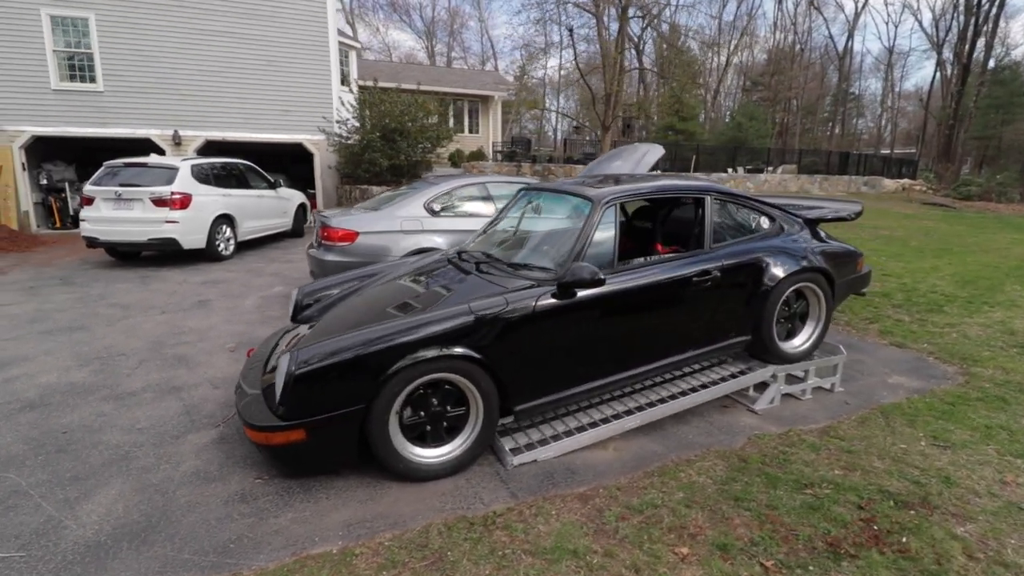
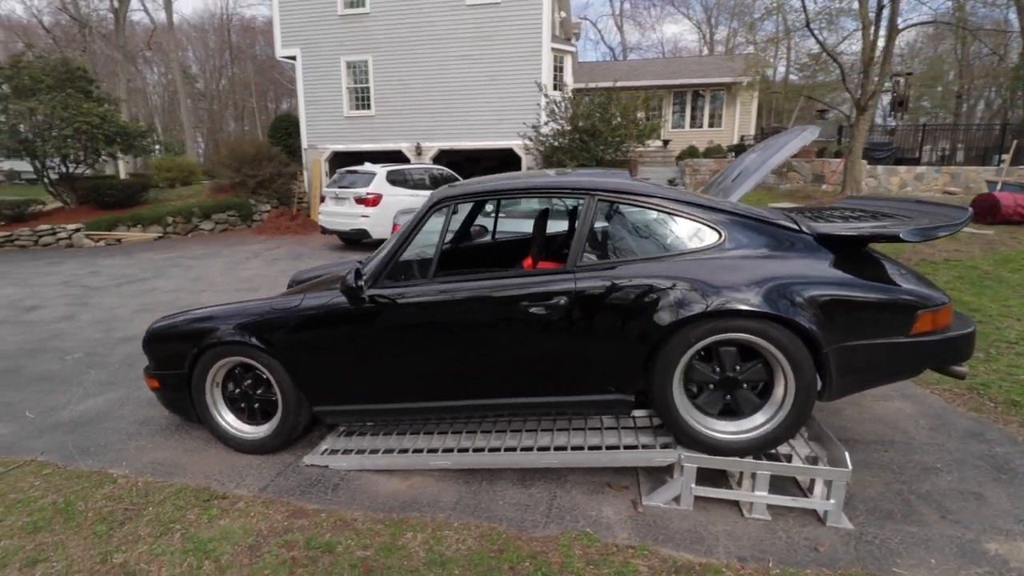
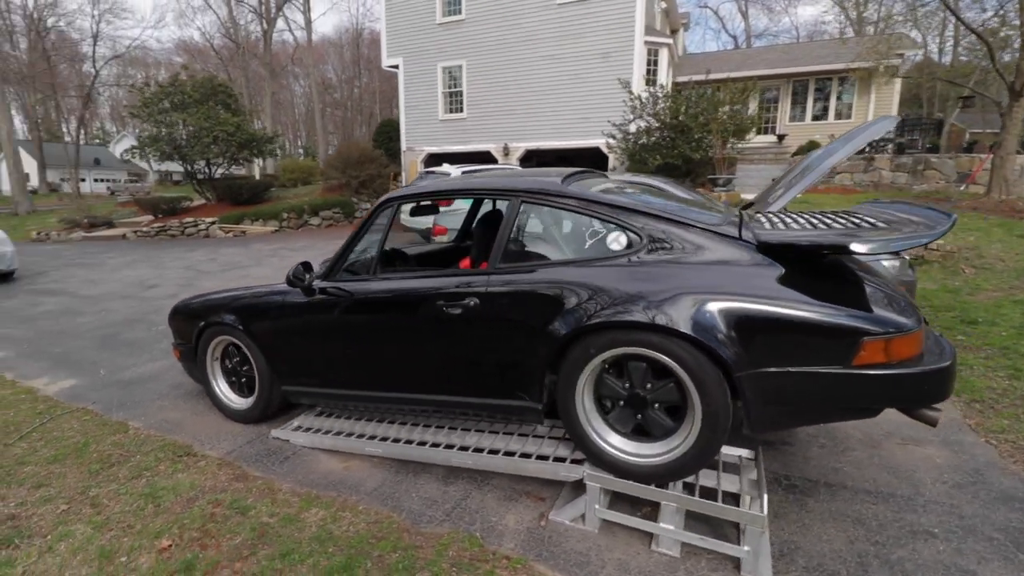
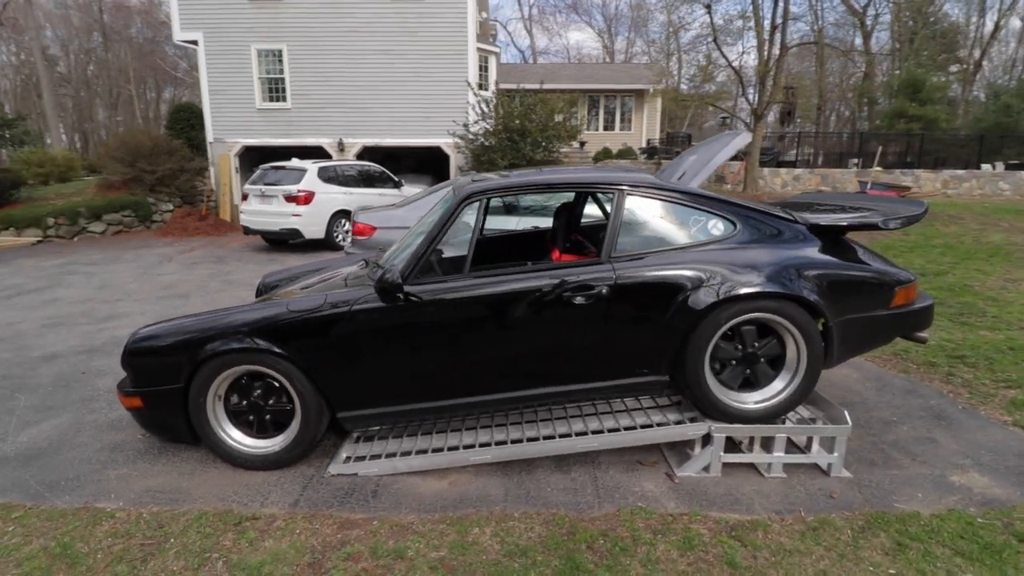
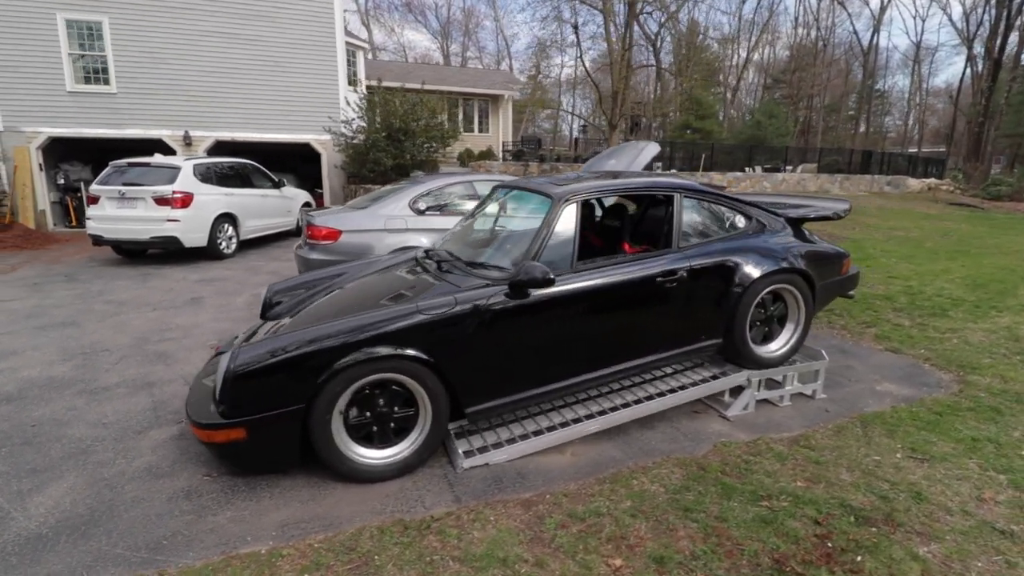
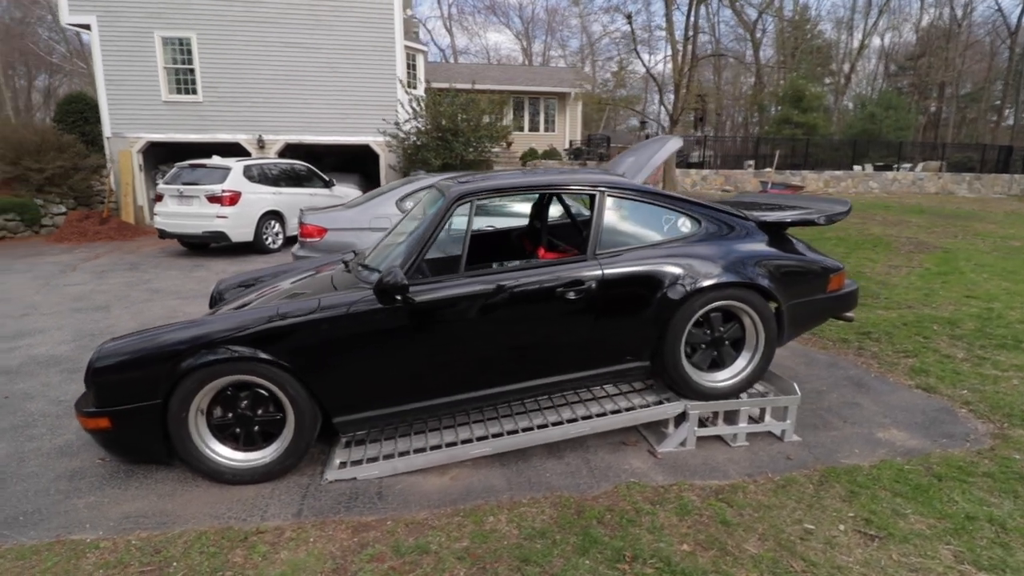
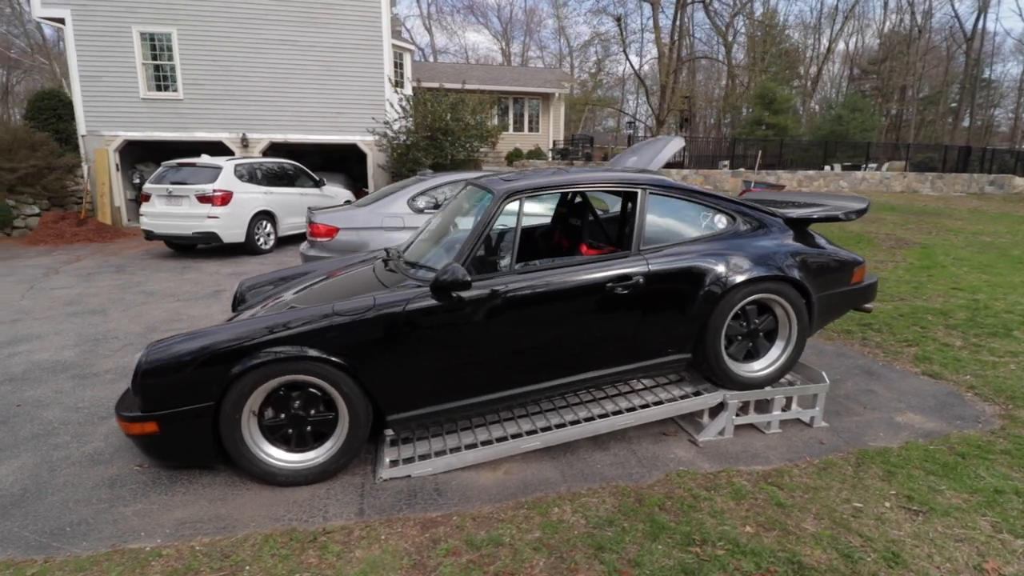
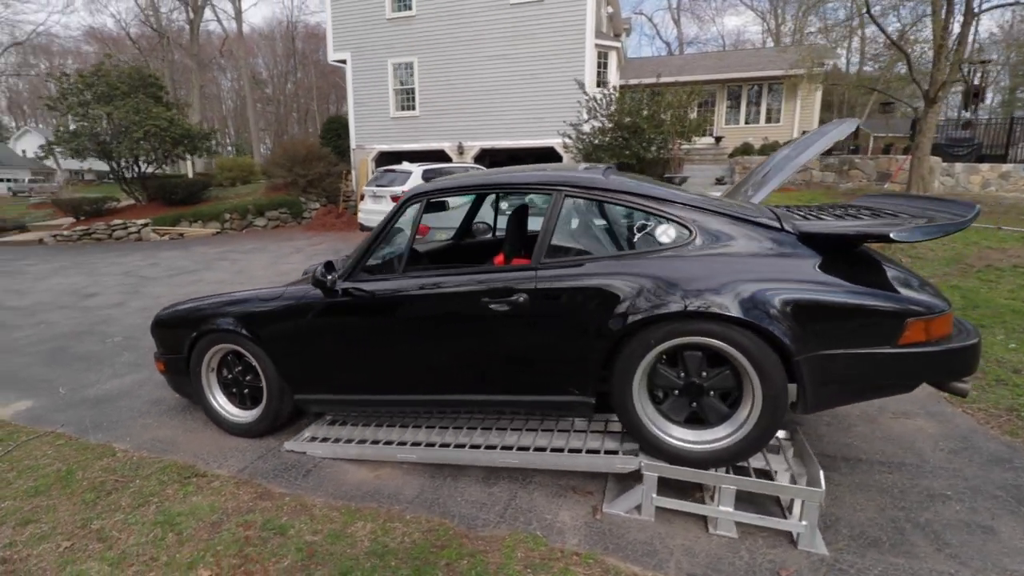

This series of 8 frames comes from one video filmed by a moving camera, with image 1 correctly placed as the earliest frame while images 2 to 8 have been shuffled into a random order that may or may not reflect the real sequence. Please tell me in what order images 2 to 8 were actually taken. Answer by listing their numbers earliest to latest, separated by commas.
5, 7, 6, 4, 2, 8, 3
